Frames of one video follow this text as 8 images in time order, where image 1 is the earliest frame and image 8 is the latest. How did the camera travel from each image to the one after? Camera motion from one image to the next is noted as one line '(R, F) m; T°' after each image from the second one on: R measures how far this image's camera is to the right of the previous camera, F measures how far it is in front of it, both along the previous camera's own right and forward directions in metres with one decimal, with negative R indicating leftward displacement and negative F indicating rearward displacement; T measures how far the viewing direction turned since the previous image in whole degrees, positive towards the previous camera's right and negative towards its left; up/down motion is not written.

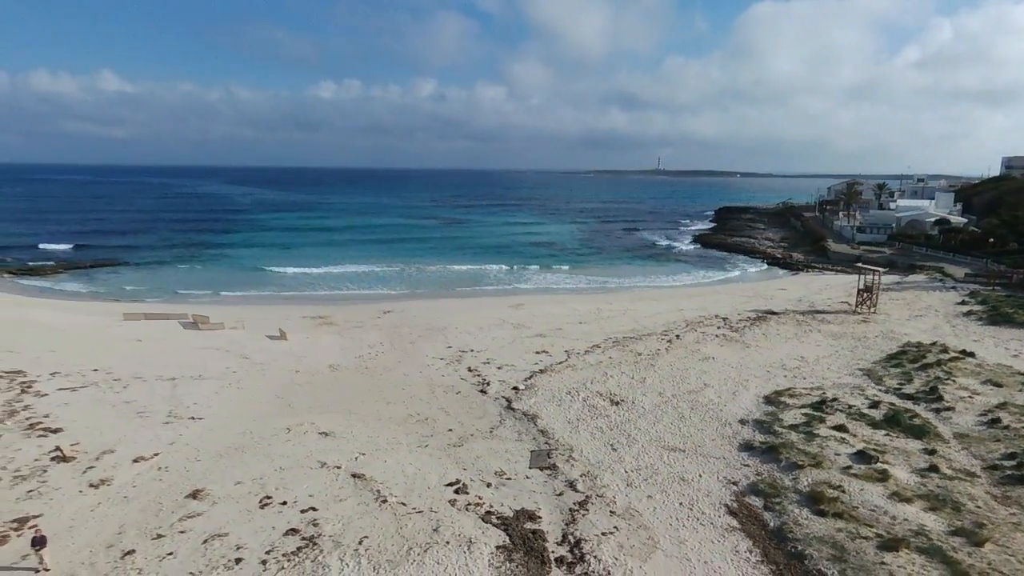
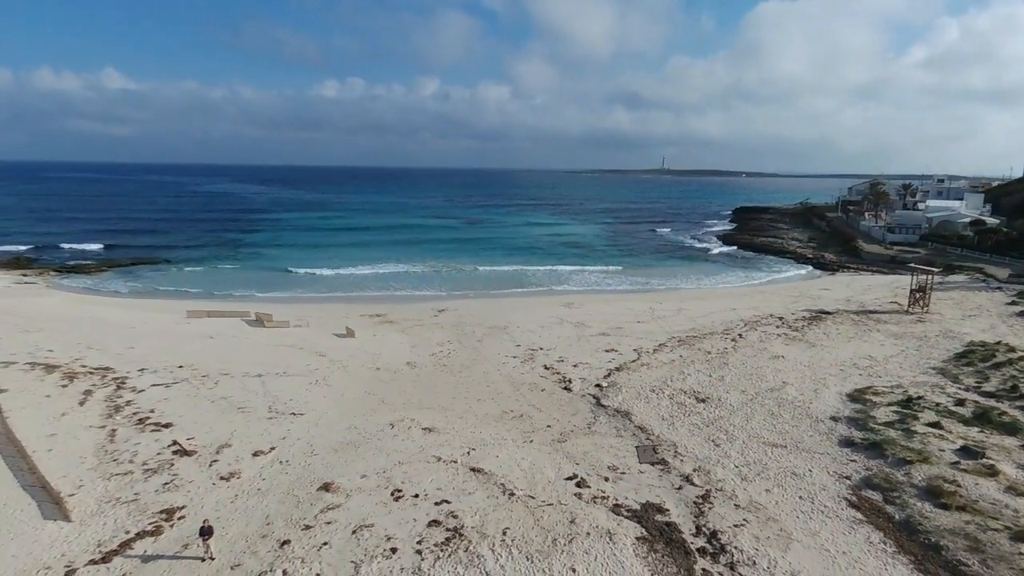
(-3.1, -0.4) m; 0°
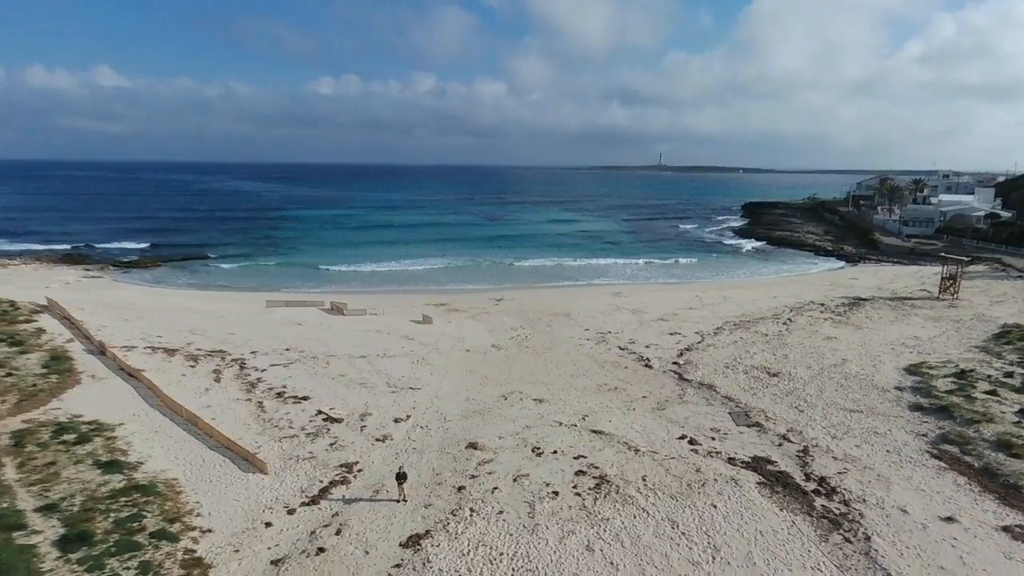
(-3.7, -2.1) m; 0°
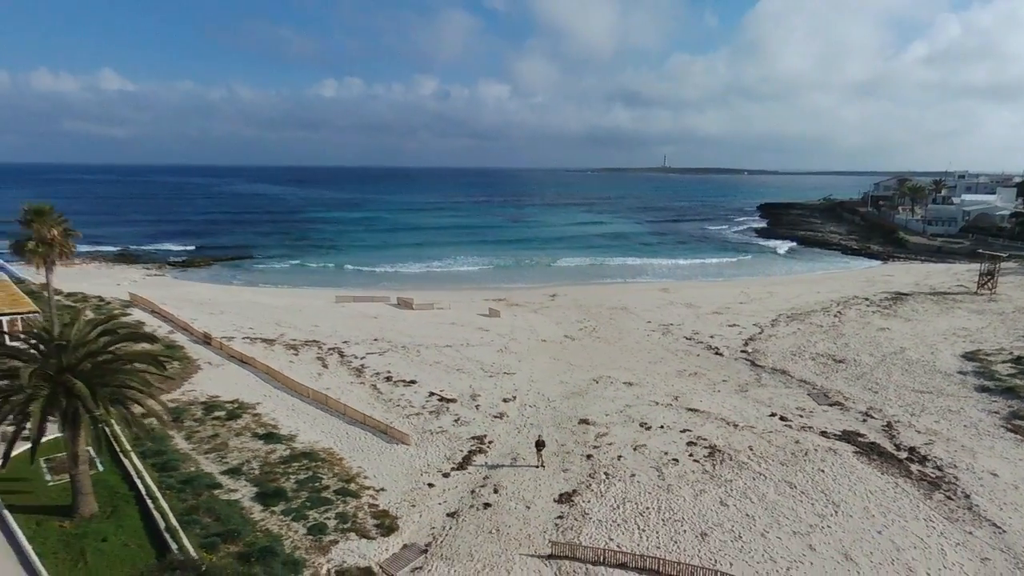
(-3.3, -1.6) m; 0°
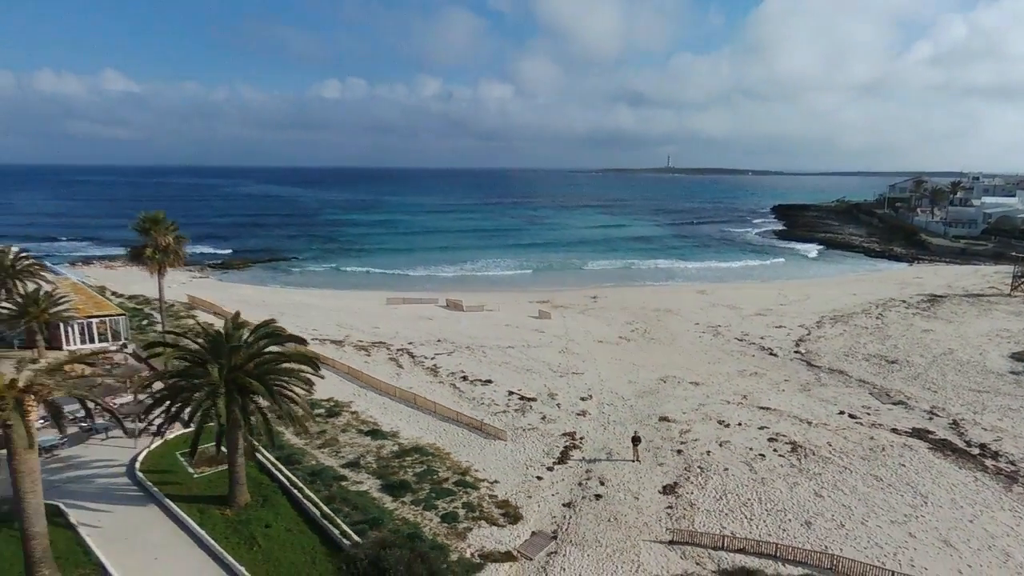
(-2.7, -1.0) m; 0°
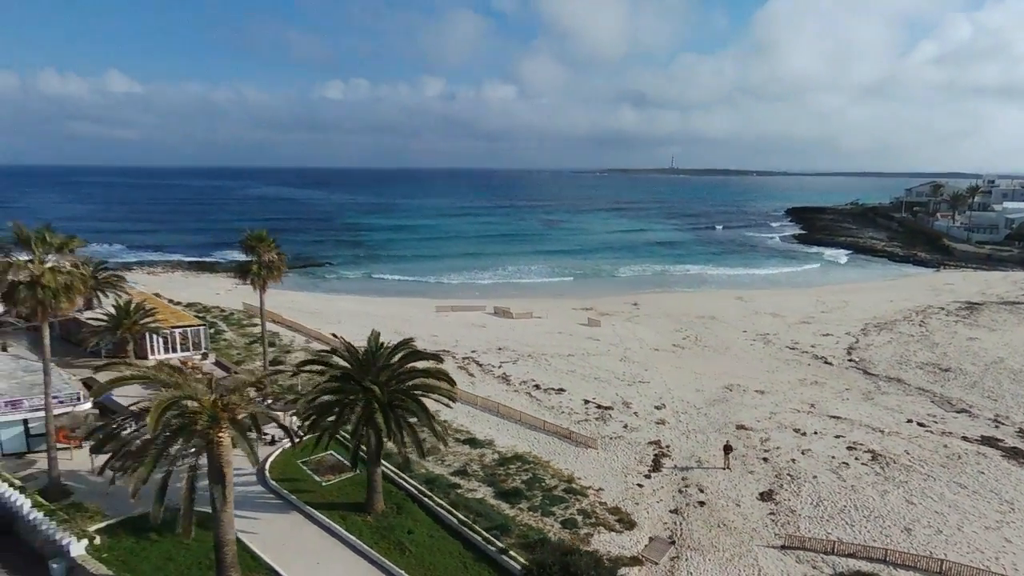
(-2.8, -0.8) m; 0°
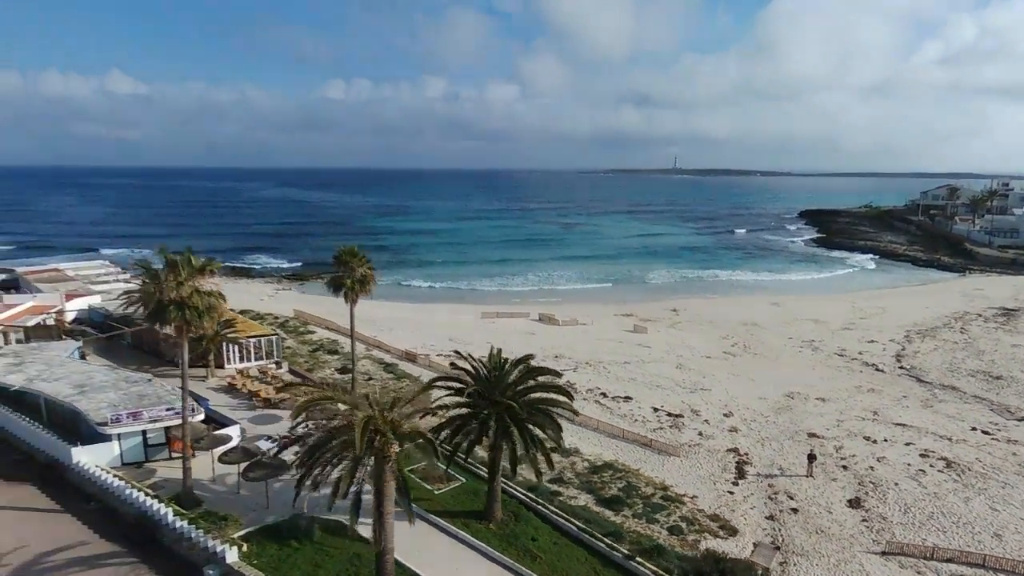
(-2.8, -0.7) m; 0°
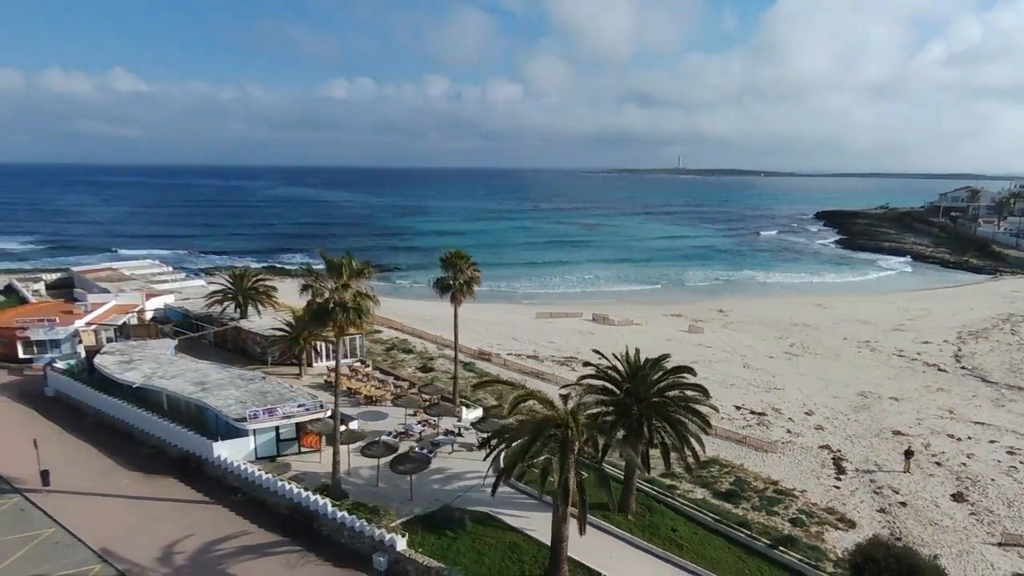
(-3.5, -0.7) m; 0°
